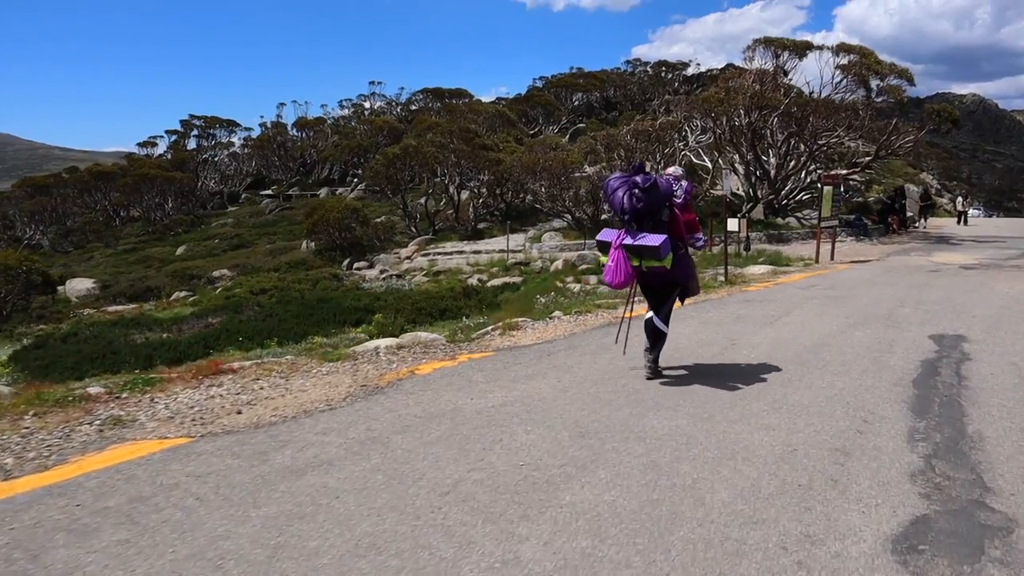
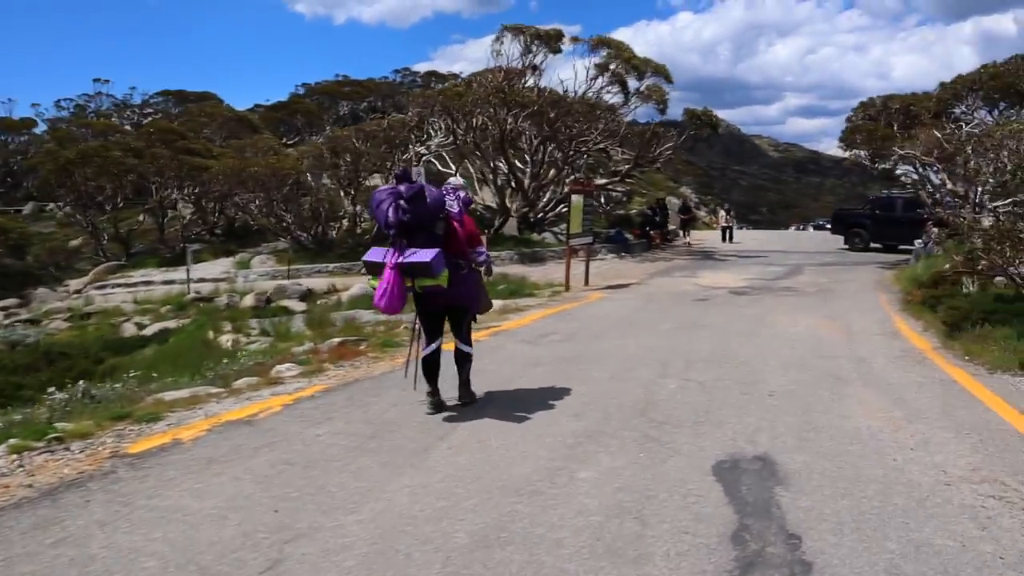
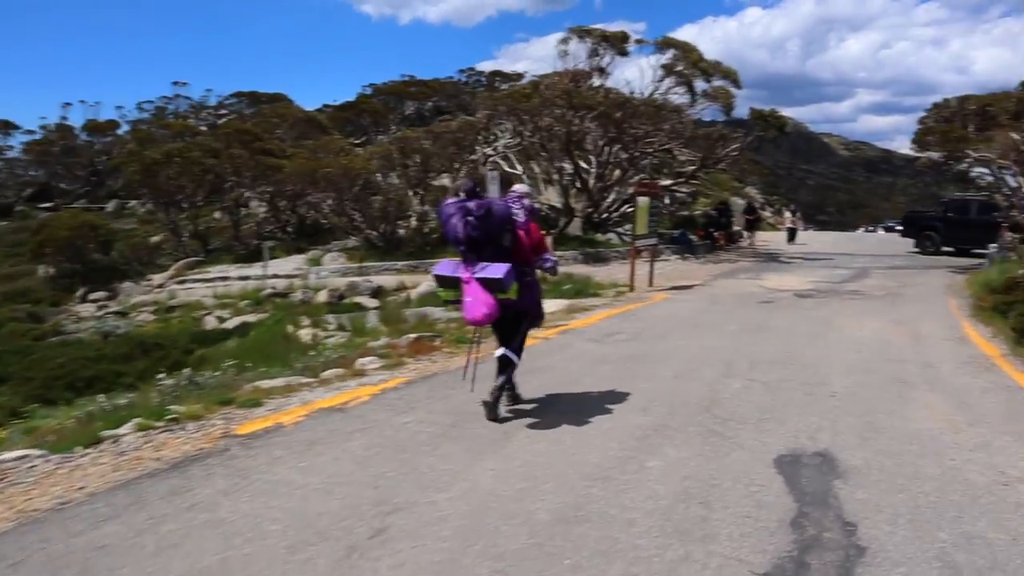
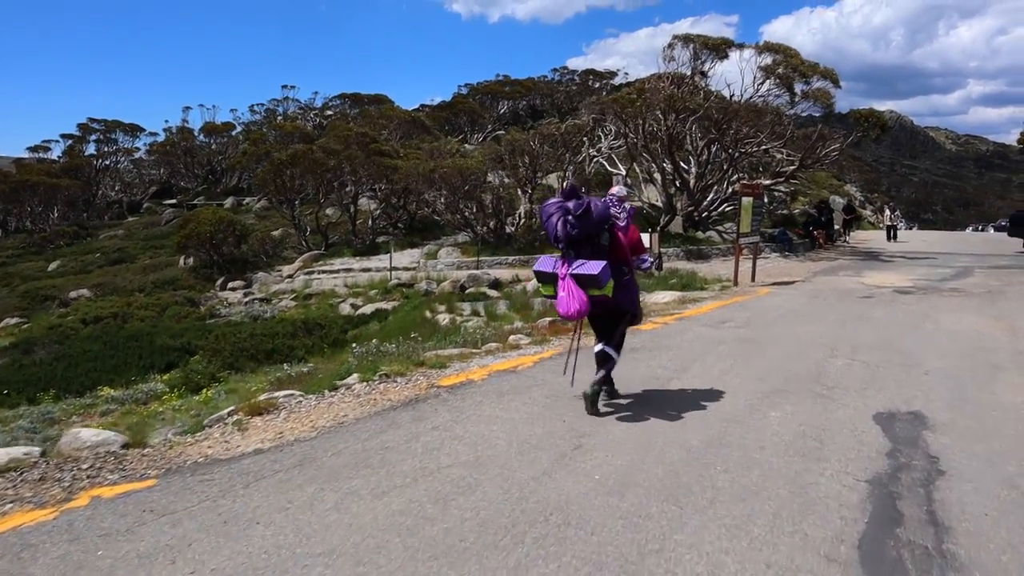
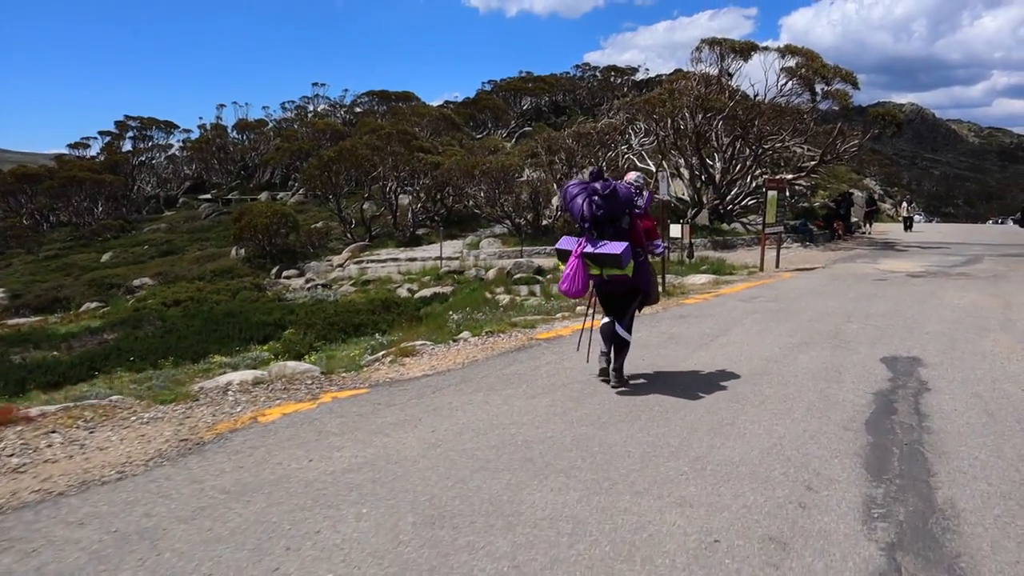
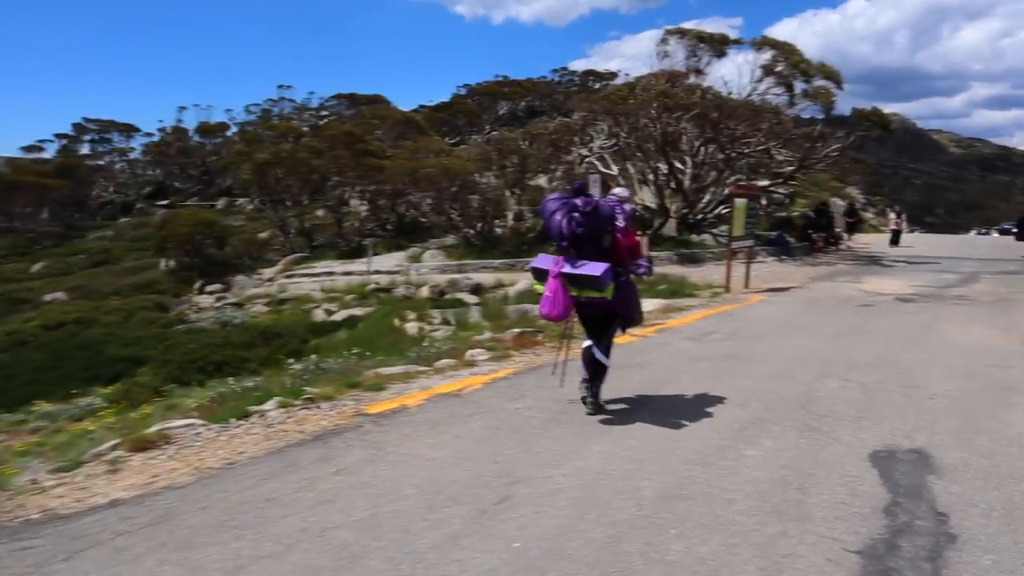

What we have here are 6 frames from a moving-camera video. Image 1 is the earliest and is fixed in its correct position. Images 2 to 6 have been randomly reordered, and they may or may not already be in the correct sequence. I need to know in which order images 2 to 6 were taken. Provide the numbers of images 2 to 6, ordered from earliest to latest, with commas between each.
5, 4, 6, 3, 2
